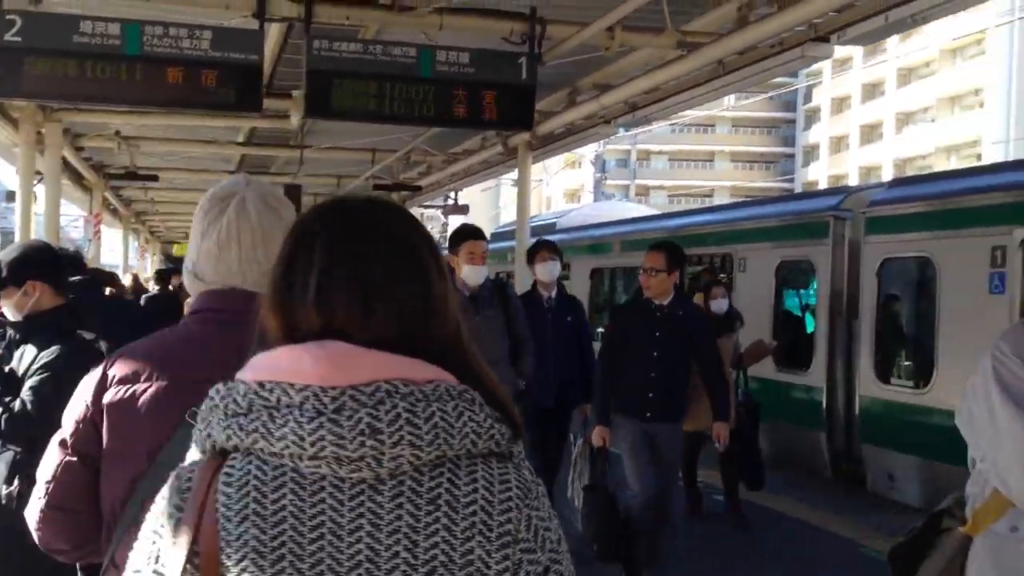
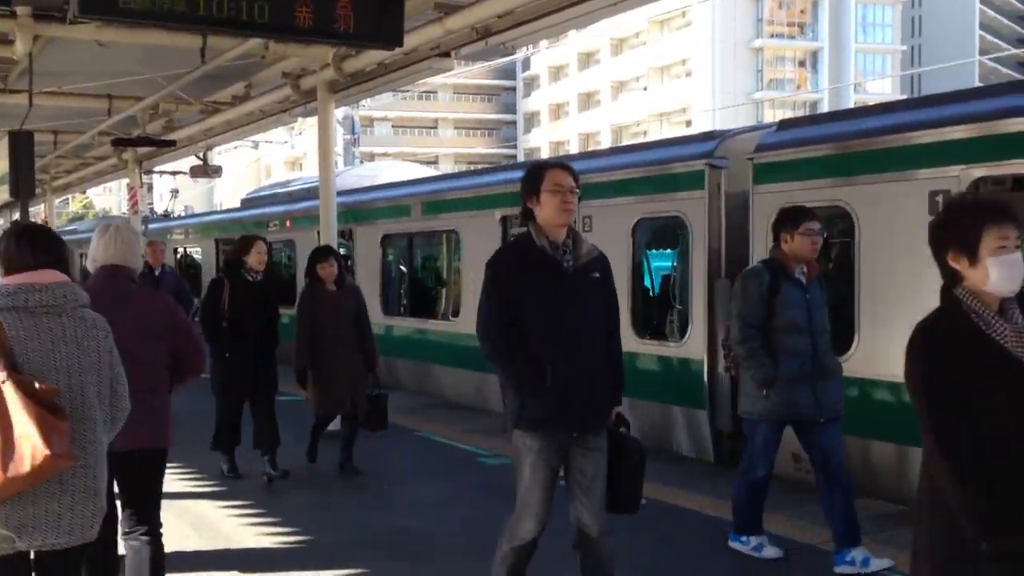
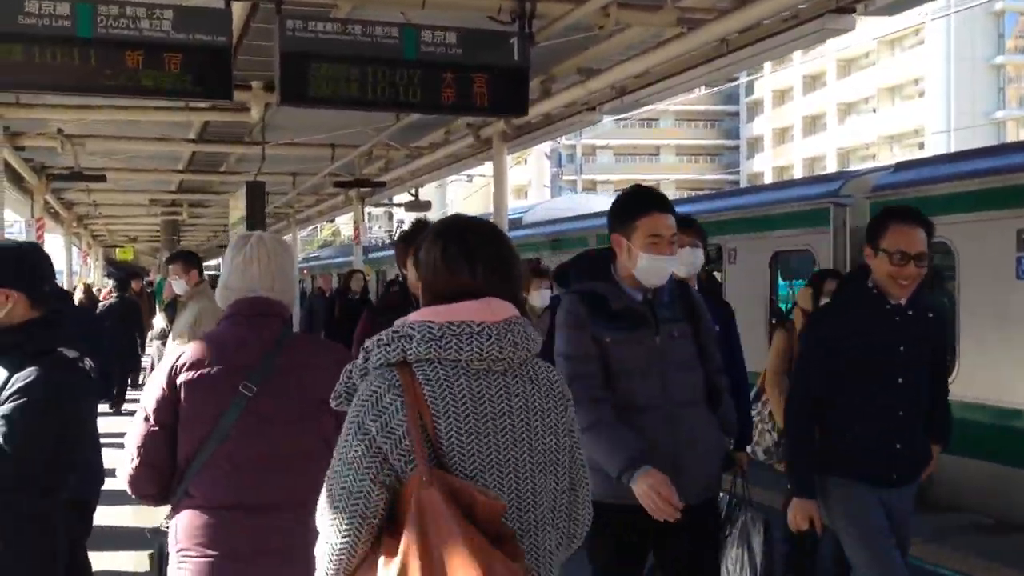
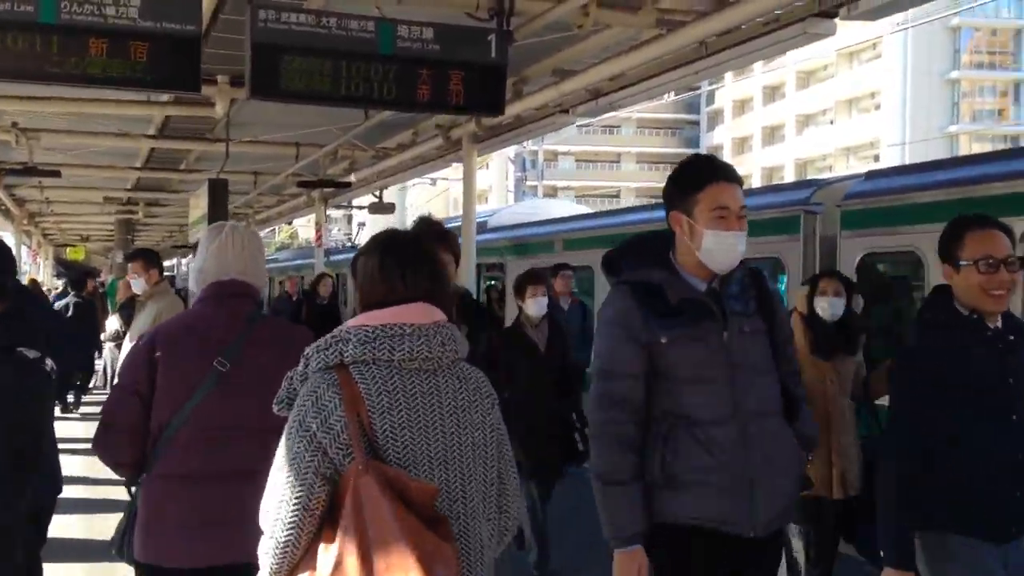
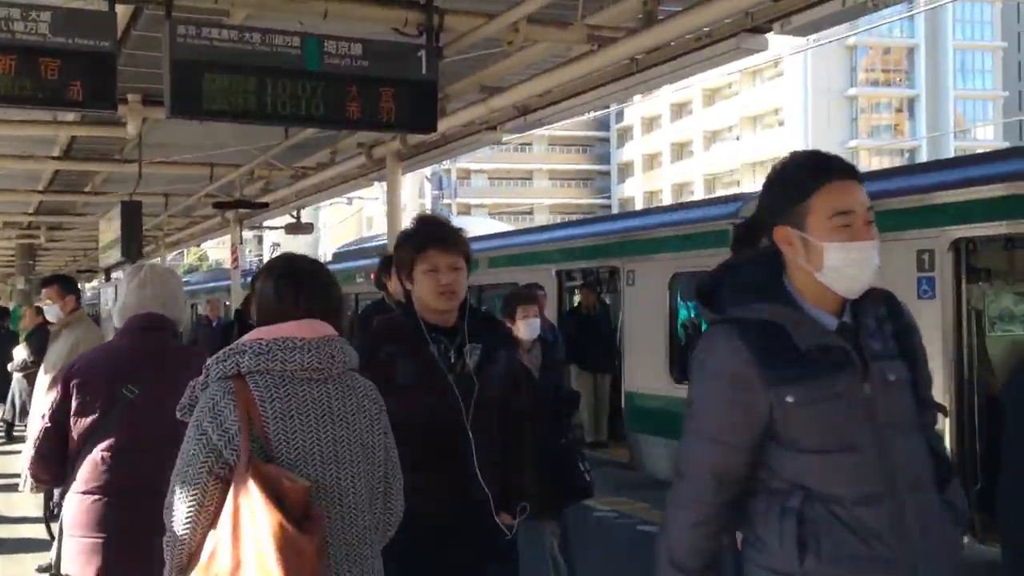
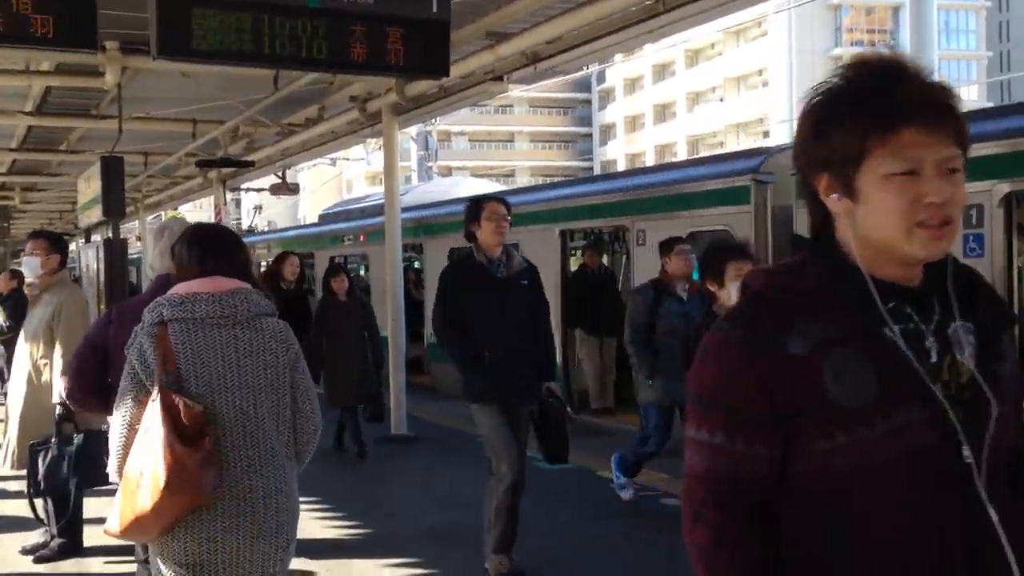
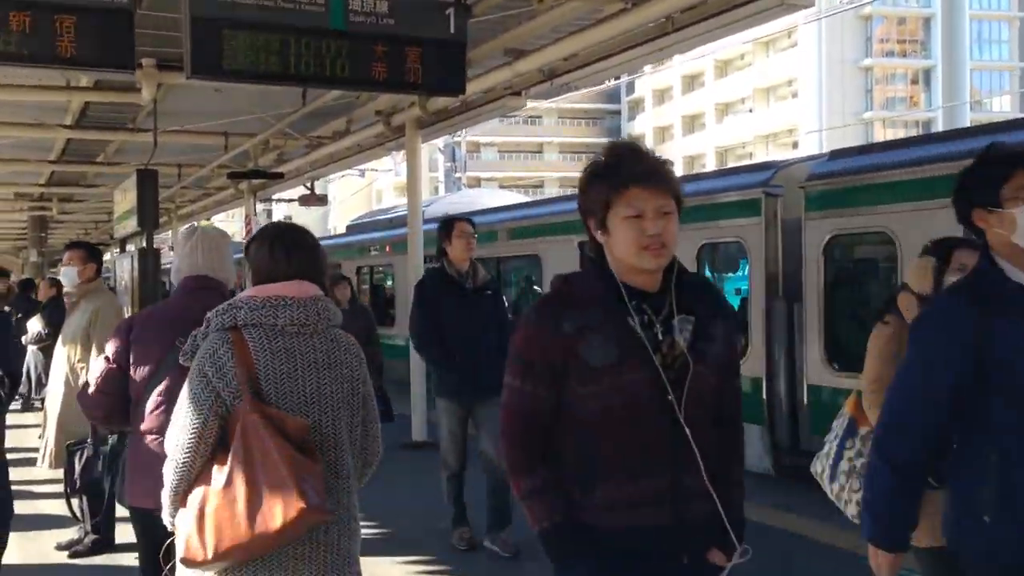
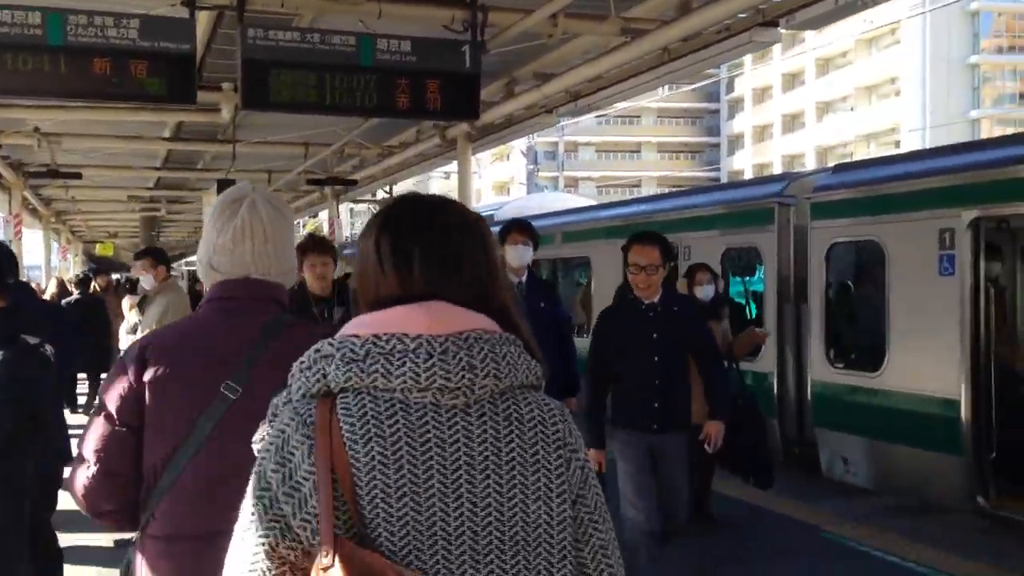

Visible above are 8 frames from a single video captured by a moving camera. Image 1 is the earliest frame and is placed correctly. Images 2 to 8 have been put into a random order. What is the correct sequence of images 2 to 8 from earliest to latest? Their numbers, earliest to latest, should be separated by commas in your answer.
8, 3, 4, 5, 7, 6, 2
